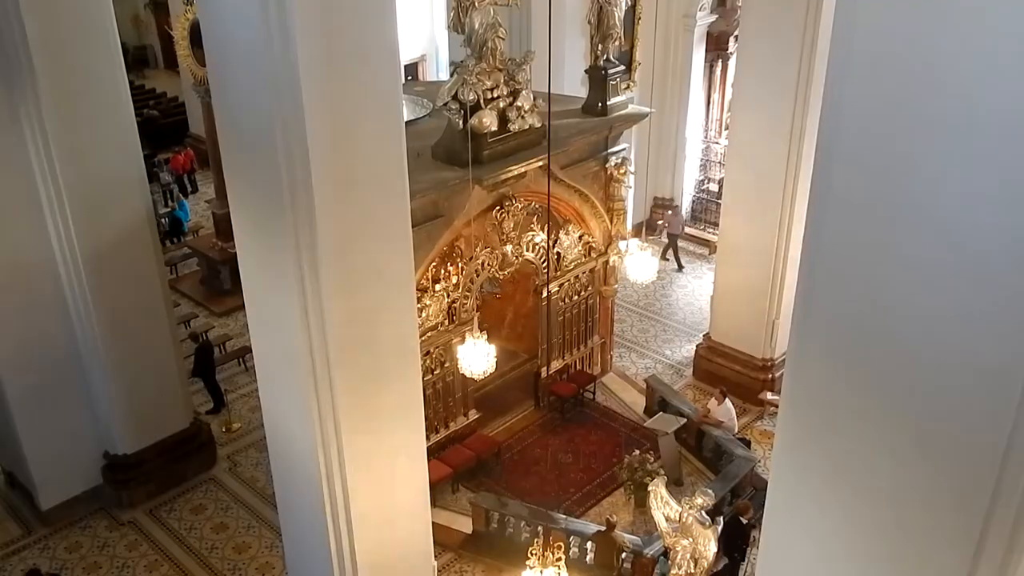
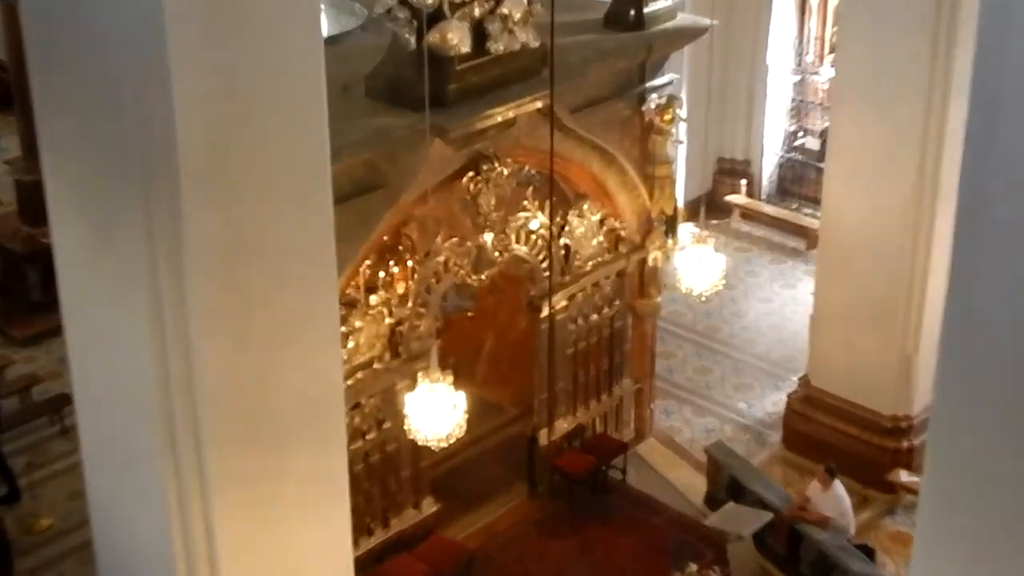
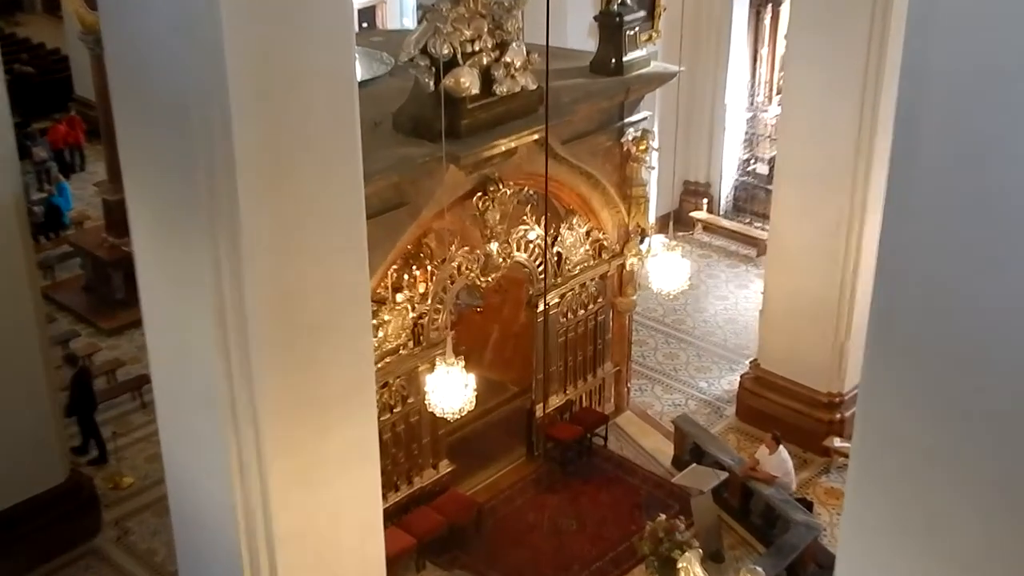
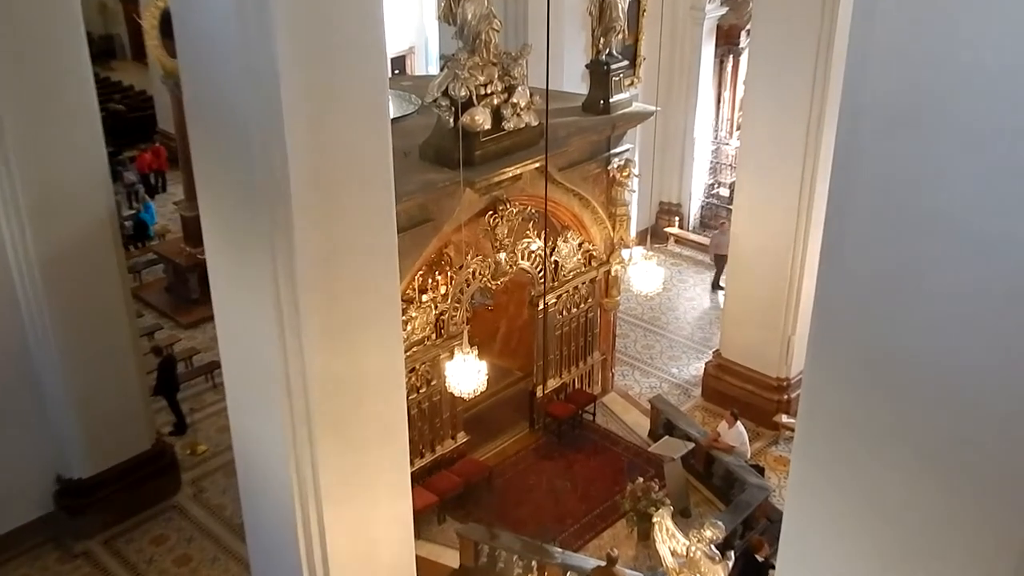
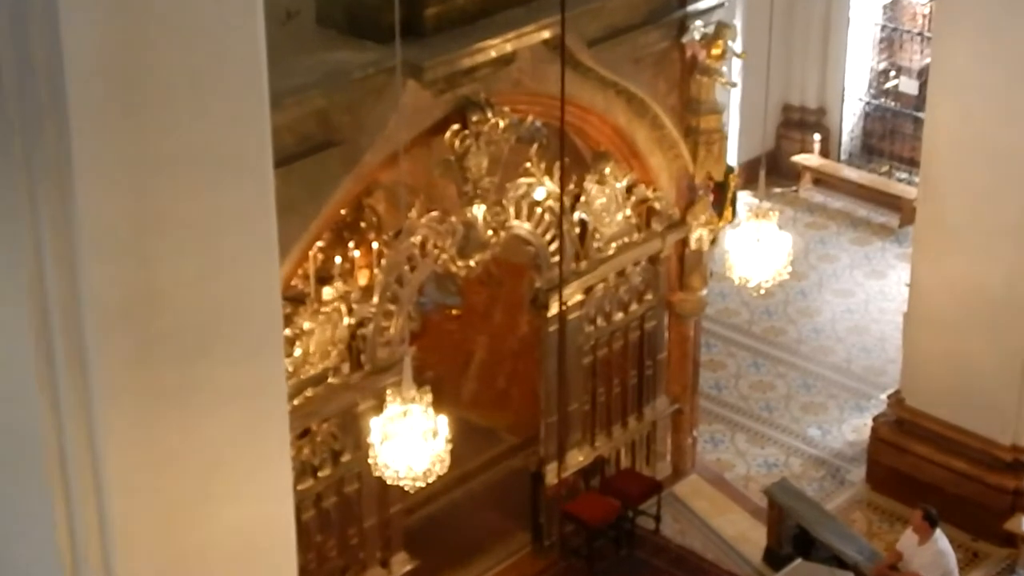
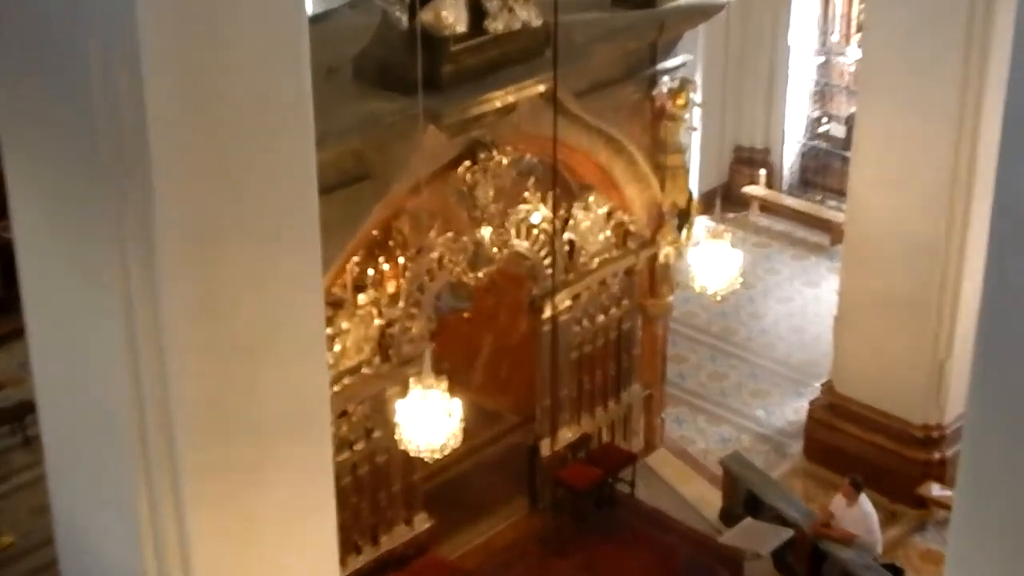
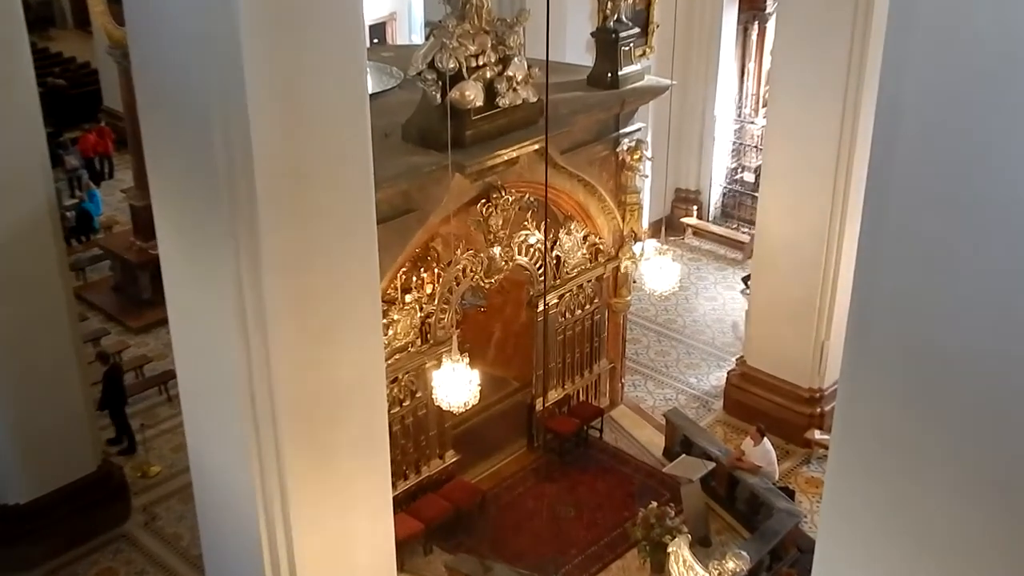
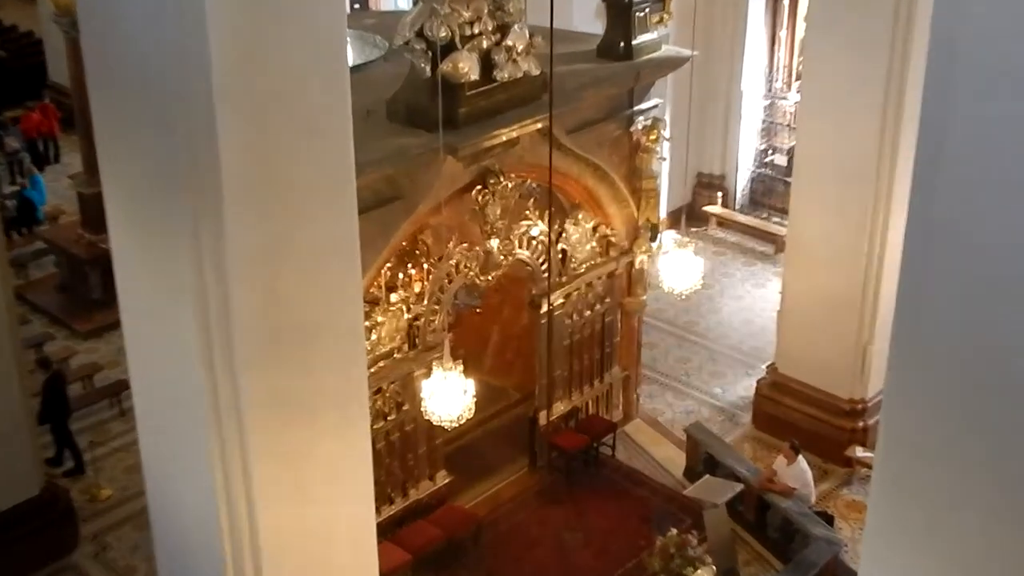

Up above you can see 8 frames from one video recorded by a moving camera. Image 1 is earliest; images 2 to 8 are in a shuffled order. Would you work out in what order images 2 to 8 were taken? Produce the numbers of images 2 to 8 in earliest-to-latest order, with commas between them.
4, 7, 3, 8, 2, 6, 5
